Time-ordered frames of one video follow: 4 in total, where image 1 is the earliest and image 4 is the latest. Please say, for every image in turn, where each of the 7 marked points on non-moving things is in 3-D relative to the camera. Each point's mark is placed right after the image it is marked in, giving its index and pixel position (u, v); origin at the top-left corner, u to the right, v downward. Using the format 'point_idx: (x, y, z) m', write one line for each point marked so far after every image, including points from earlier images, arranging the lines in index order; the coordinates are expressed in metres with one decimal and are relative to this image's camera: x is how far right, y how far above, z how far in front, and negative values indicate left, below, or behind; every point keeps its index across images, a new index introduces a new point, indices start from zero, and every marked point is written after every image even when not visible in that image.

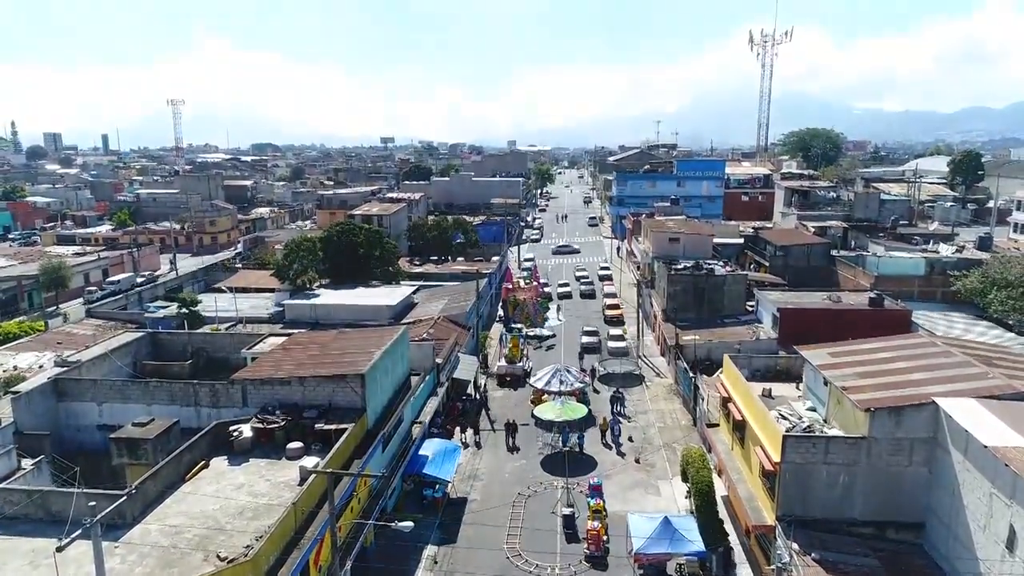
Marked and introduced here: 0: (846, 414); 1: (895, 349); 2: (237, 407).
0: (+8.2, -3.1, +16.9) m
1: (+10.6, -1.7, +19.0) m
2: (-7.5, -3.3, +18.7) m
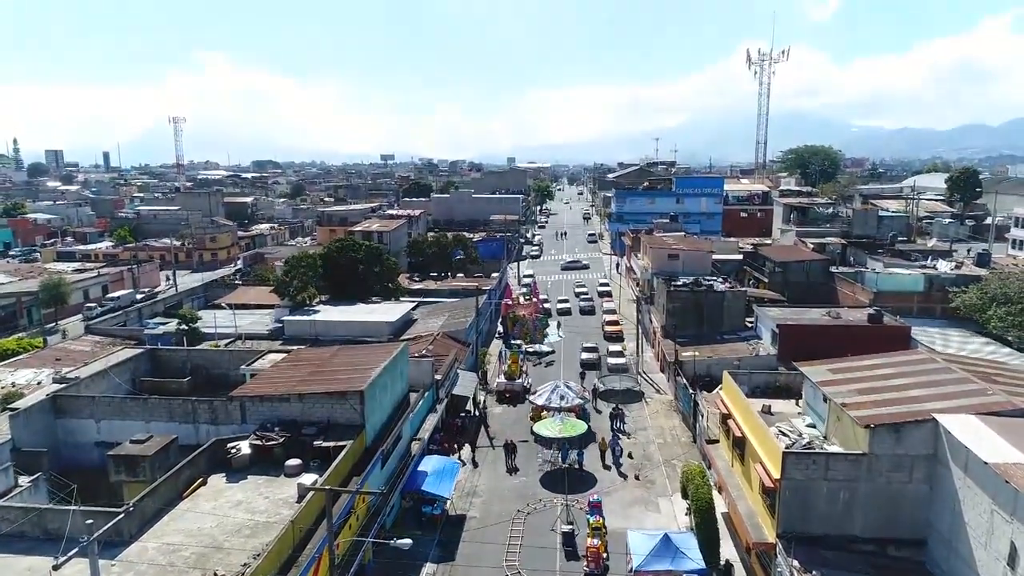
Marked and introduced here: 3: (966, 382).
0: (+8.2, -3.5, +16.9) m
1: (+10.6, -2.1, +19.0) m
2: (-7.5, -3.7, +18.7) m
3: (+11.4, -2.4, +17.2) m
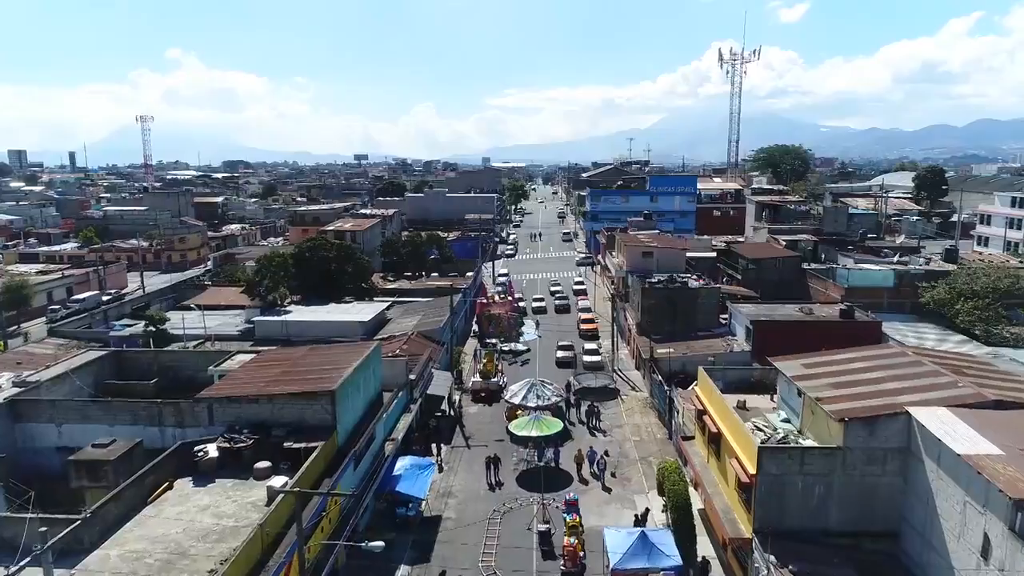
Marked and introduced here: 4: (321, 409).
0: (+7.6, -3.4, +16.9) m
1: (+9.9, -2.0, +19.1) m
2: (-8.2, -3.7, +18.2) m
3: (+10.7, -2.2, +17.4) m
4: (-5.0, -3.2, +18.0) m
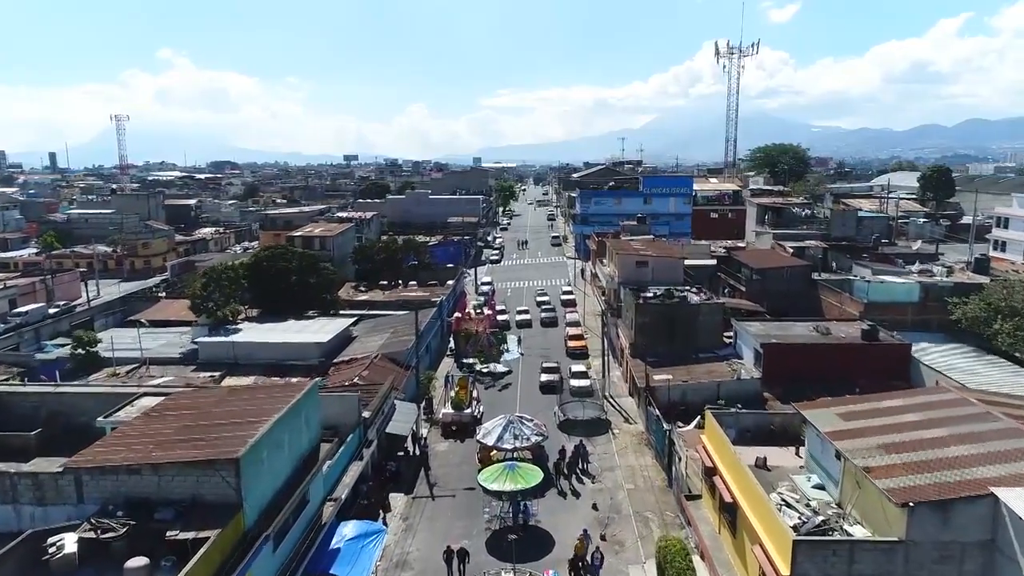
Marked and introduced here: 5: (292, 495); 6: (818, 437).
0: (+6.8, -4.1, +12.9) m
1: (+9.1, -2.7, +15.2) m
2: (-9.0, -4.4, +14.0) m
3: (+9.9, -2.9, +13.4) m
4: (-5.9, -3.9, +13.9) m
5: (-5.2, -4.8, +16.2) m
6: (+6.9, -3.3, +15.3) m
